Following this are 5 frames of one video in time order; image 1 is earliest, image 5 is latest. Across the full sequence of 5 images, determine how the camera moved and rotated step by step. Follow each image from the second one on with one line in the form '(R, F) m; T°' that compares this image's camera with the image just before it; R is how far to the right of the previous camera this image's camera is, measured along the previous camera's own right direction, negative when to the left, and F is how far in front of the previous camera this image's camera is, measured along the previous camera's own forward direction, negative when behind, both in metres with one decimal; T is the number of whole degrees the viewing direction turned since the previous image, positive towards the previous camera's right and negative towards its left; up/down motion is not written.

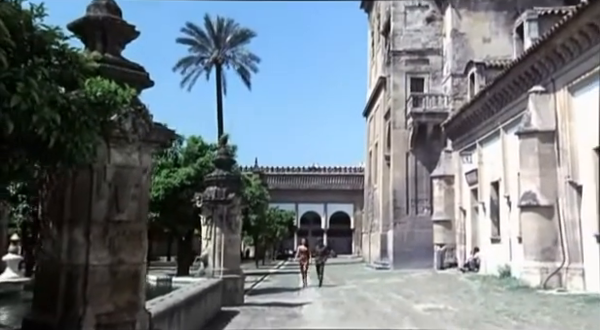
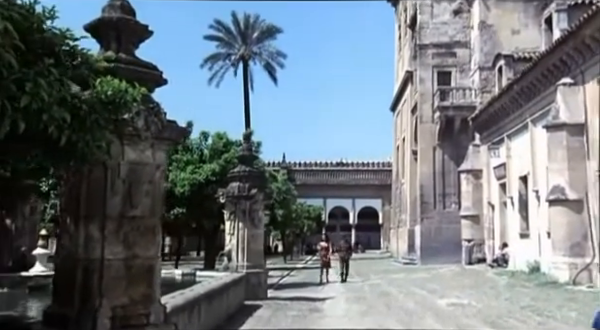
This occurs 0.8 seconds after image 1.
(+0.1, -0.1) m; -3°
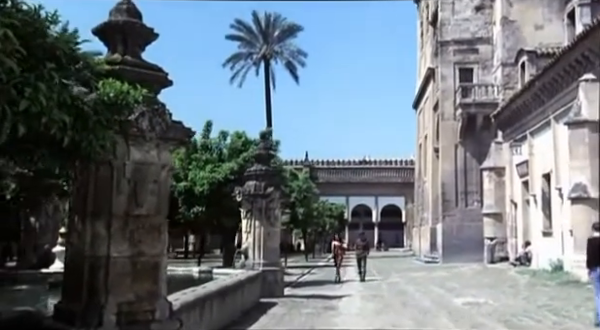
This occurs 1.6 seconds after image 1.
(+0.2, -0.1) m; -2°
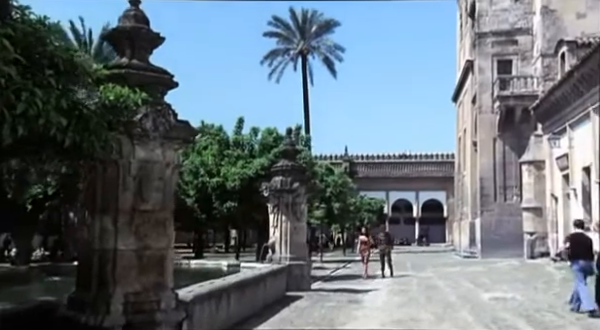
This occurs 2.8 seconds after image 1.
(+0.4, -0.2) m; -4°
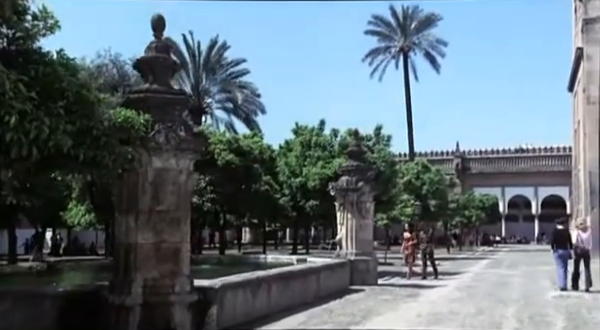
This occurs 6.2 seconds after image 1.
(+1.2, -0.7) m; -10°
